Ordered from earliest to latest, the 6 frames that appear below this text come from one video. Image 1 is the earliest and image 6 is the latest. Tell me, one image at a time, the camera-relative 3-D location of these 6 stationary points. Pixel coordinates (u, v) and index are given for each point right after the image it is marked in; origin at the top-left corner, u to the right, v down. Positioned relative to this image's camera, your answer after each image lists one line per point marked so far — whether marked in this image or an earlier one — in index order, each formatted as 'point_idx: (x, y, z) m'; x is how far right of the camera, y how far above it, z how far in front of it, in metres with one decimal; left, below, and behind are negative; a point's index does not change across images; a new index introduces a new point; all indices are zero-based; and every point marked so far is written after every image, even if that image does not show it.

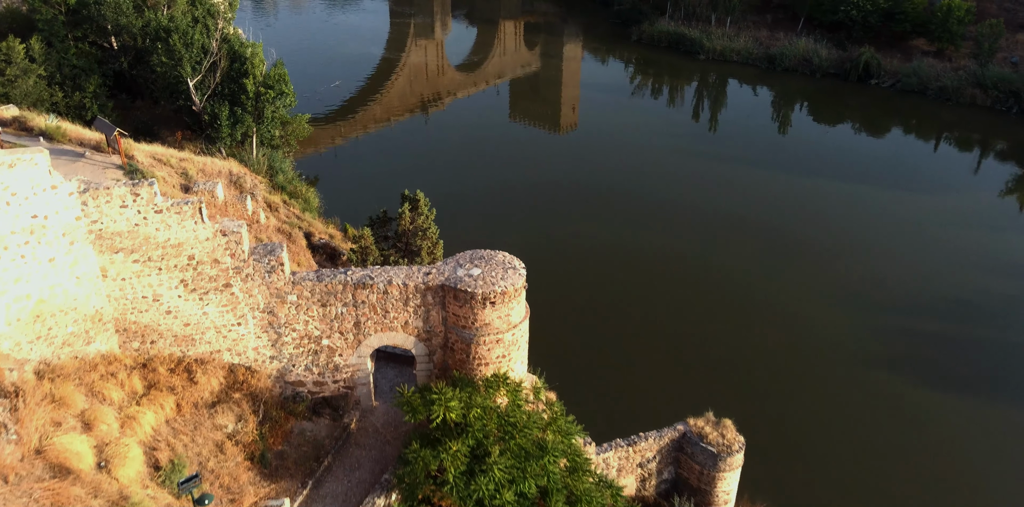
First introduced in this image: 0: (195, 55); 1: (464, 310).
0: (-5.3, +3.3, +10.4) m
1: (-0.3, -0.4, +4.4) m
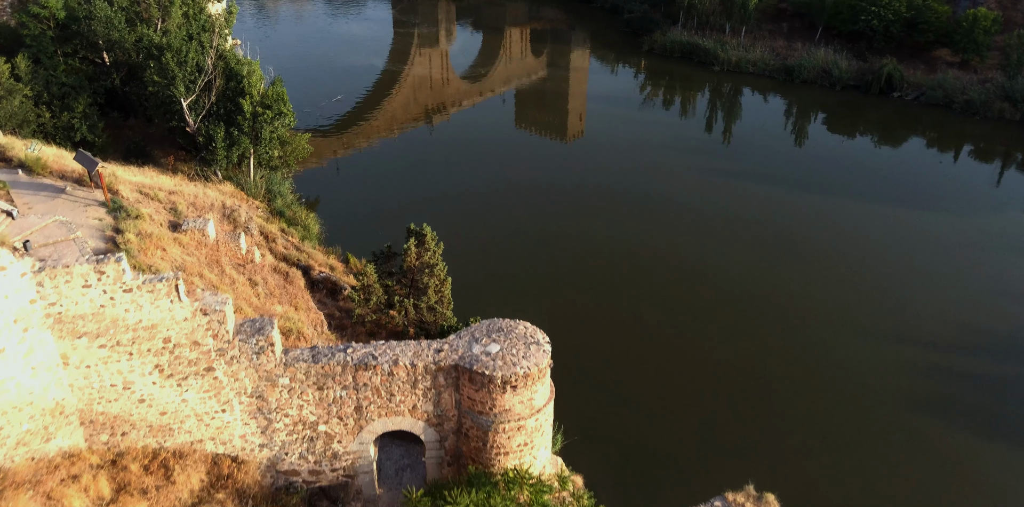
0: (-5.1, +2.8, +9.9) m
1: (-0.2, -0.9, +3.9) m
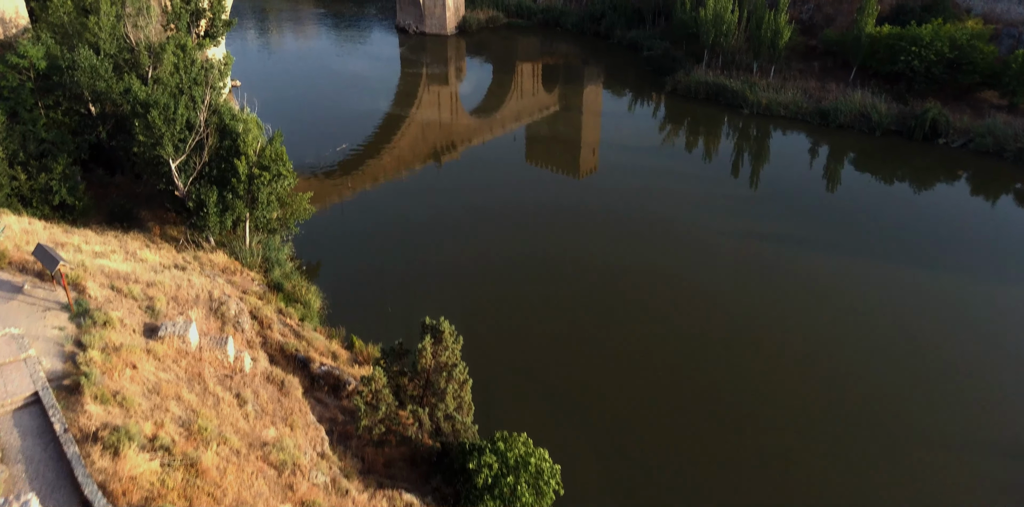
0: (-4.8, +1.7, +8.9) m
1: (+0.1, -1.8, +2.8) m
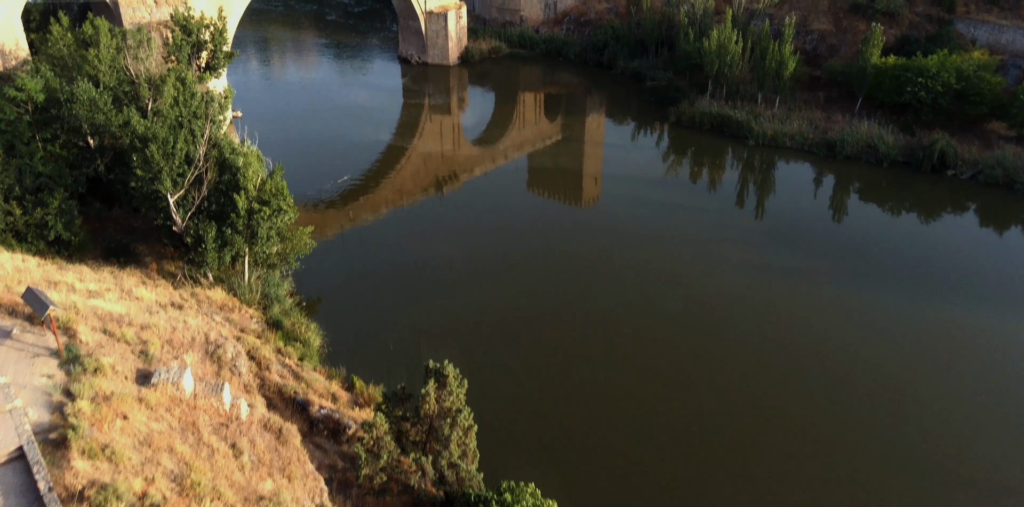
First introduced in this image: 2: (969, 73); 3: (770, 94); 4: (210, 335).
0: (-4.7, +1.2, +8.8) m
1: (+0.2, -2.1, +2.5) m
2: (+10.4, +4.0, +14.0) m
3: (+6.7, +4.2, +16.3) m
4: (-3.3, -0.9, +6.9) m
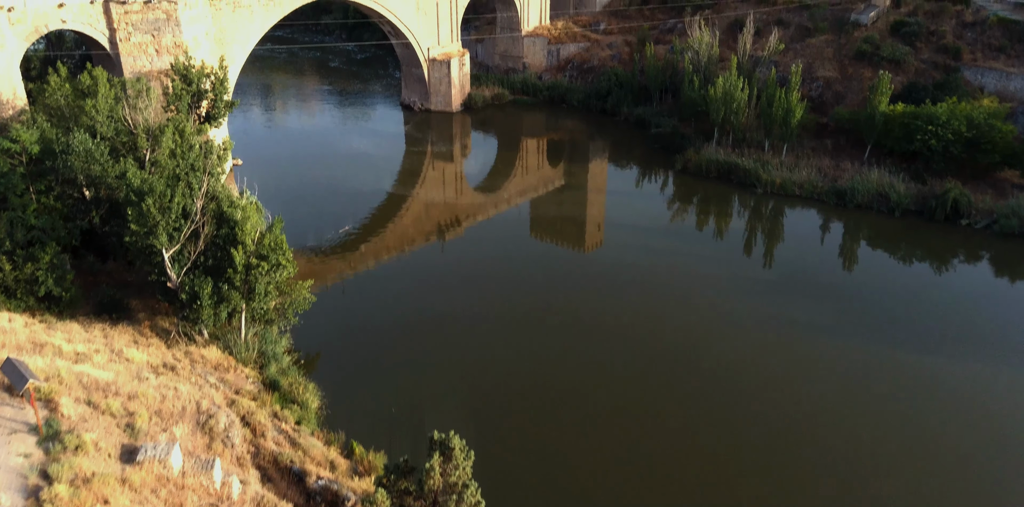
0: (-4.6, +0.4, +8.5) m
1: (+0.3, -2.4, +2.1) m
2: (+10.4, +3.0, +13.9) m
3: (+6.8, +3.0, +16.2) m
4: (-3.2, -1.5, +6.5) m
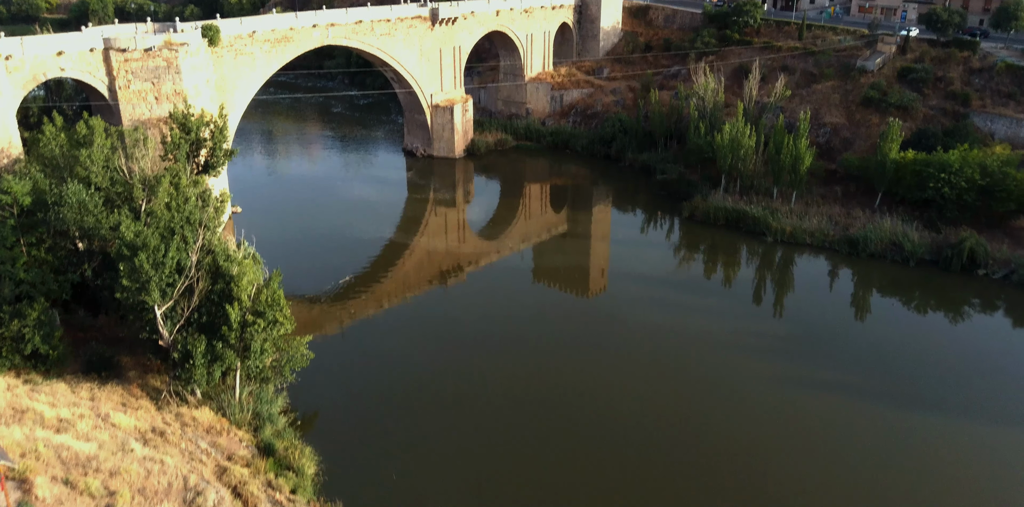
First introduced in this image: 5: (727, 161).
0: (-4.5, -0.3, +8.2) m
1: (+0.4, -2.7, +1.6) m
2: (+10.5, +2.0, +13.8) m
3: (+6.9, +1.8, +16.0) m
4: (-3.1, -2.1, +6.1) m
5: (+5.5, +2.5, +16.3) m
